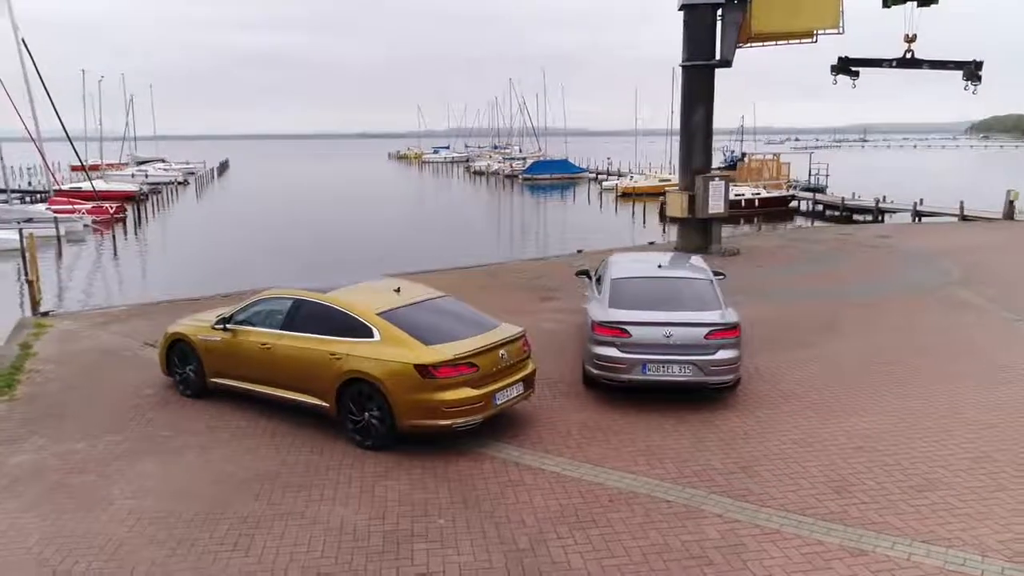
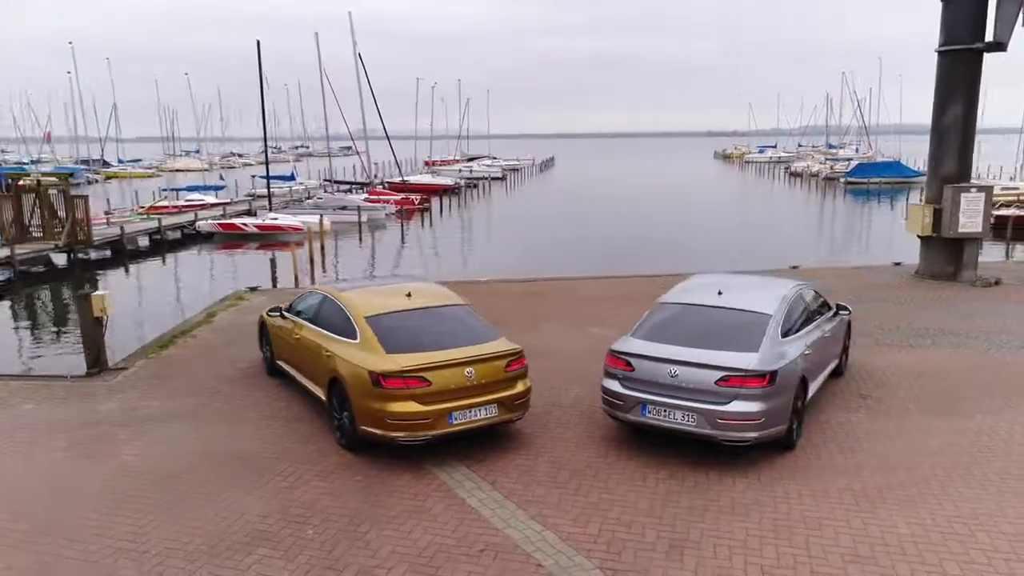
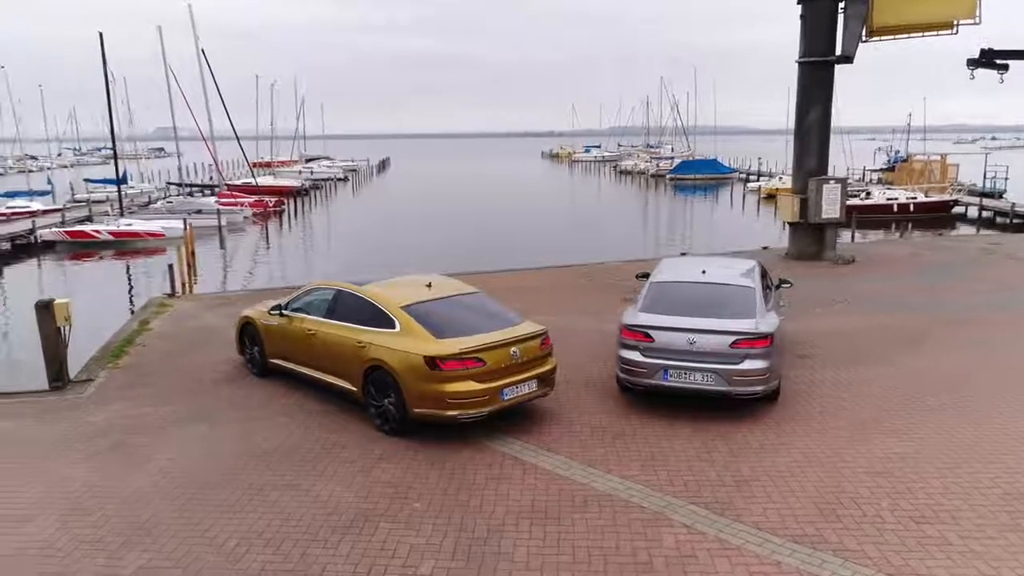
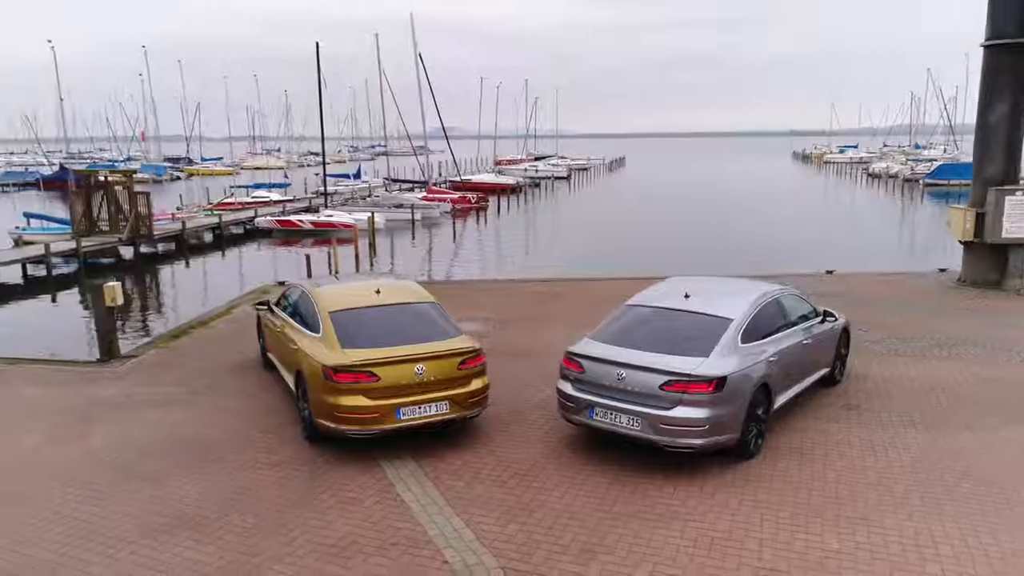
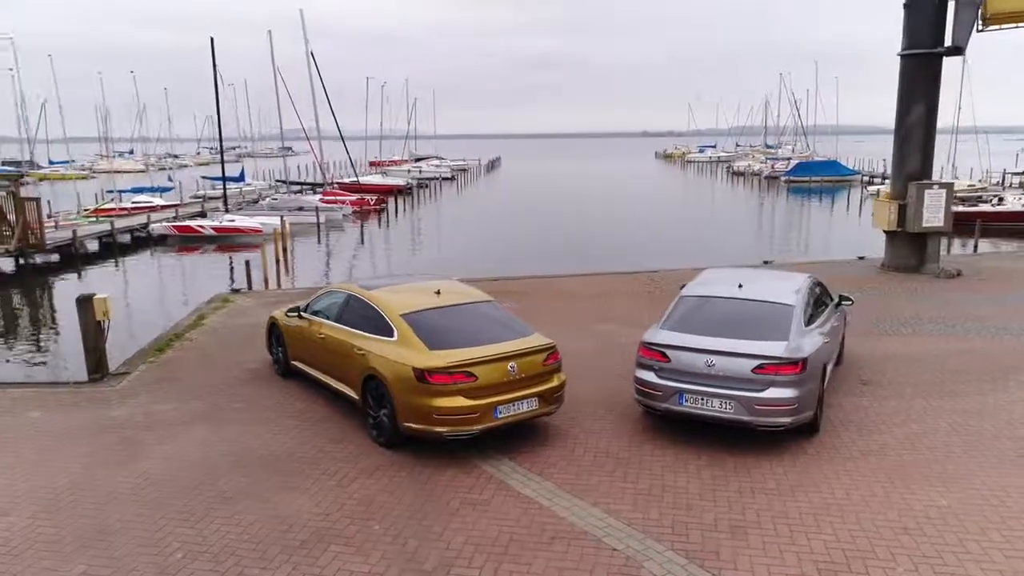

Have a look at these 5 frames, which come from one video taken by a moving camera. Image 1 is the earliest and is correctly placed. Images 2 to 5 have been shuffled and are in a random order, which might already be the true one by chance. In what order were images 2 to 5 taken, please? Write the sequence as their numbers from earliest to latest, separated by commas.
3, 5, 2, 4
